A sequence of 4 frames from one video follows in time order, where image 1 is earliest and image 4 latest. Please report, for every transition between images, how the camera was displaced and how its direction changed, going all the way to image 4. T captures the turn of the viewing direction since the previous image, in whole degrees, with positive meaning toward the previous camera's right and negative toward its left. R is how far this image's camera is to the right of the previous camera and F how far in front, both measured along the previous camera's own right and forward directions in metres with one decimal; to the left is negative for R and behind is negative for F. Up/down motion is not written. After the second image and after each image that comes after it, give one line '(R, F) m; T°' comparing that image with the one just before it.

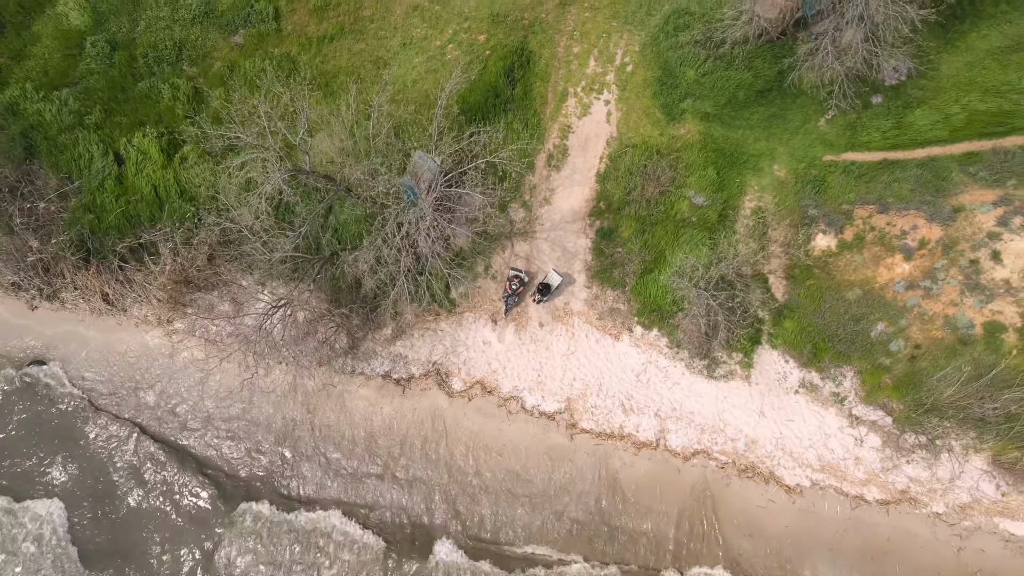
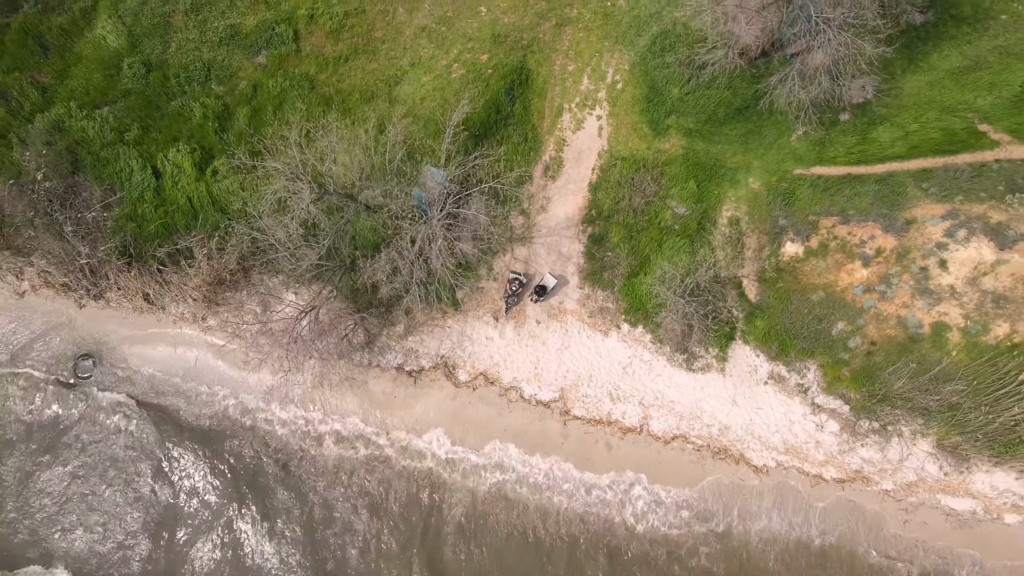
(0.0, -1.3) m; 0°
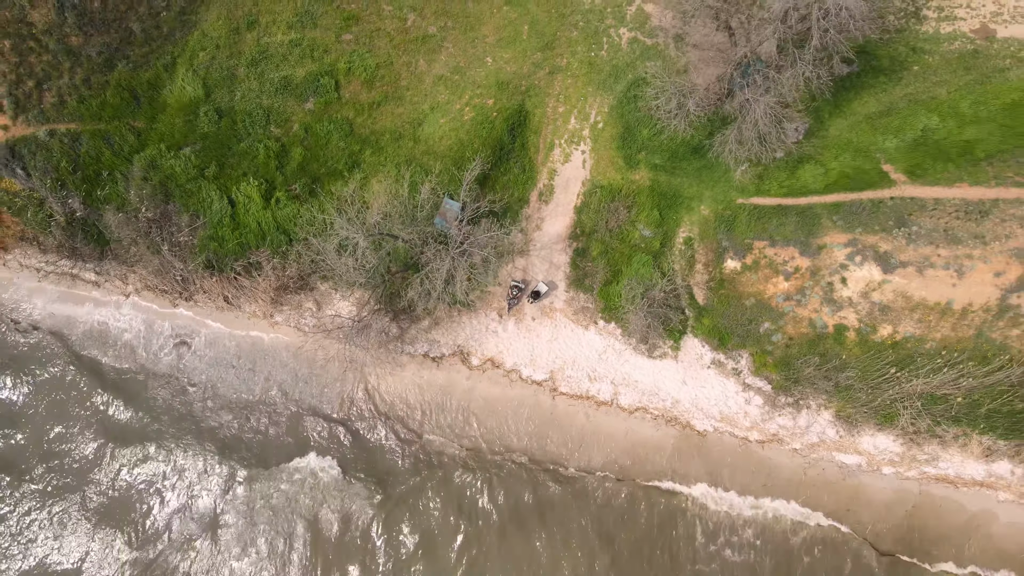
(0.0, -3.5) m; 0°
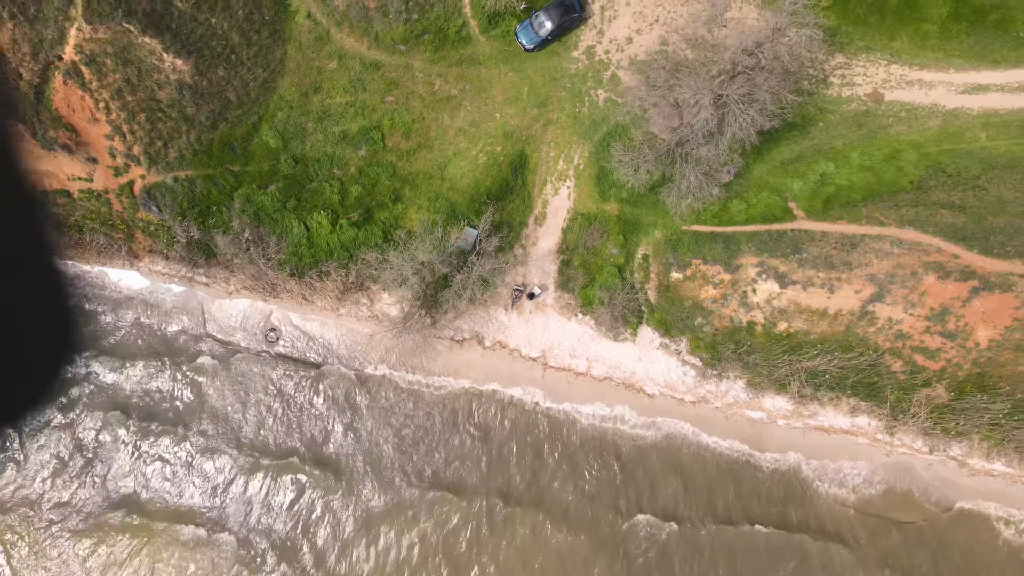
(-0.1, -5.7) m; 0°
